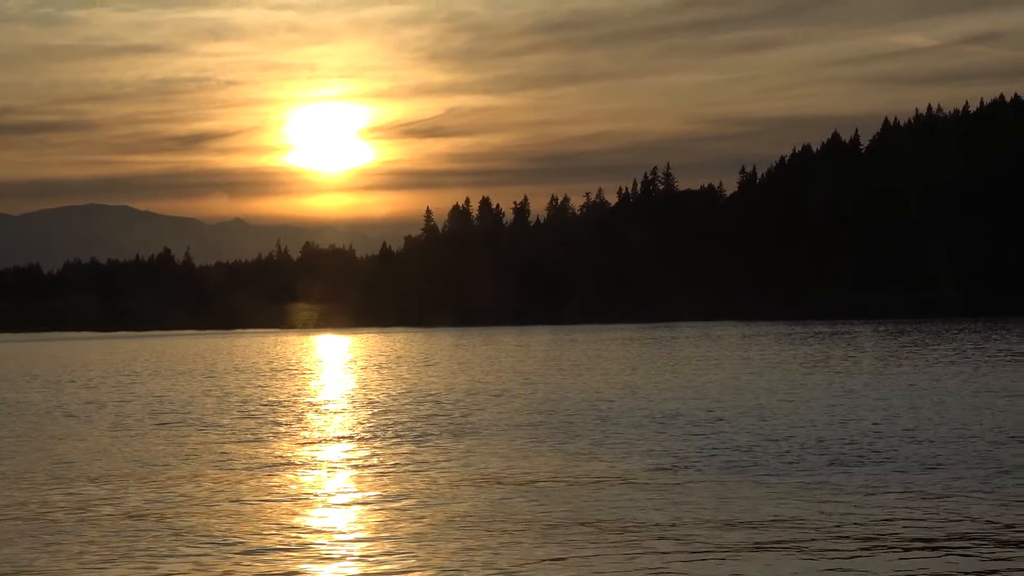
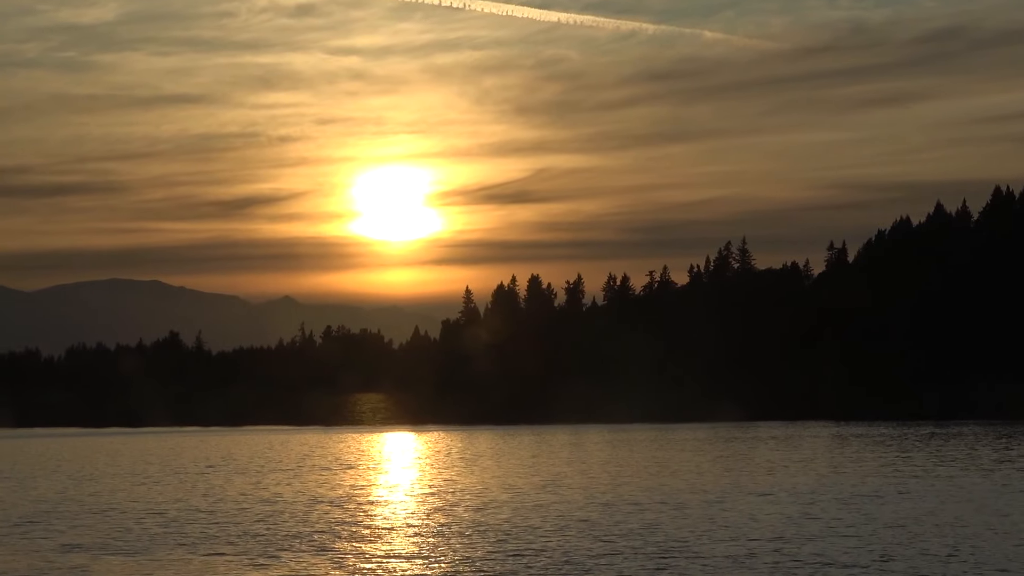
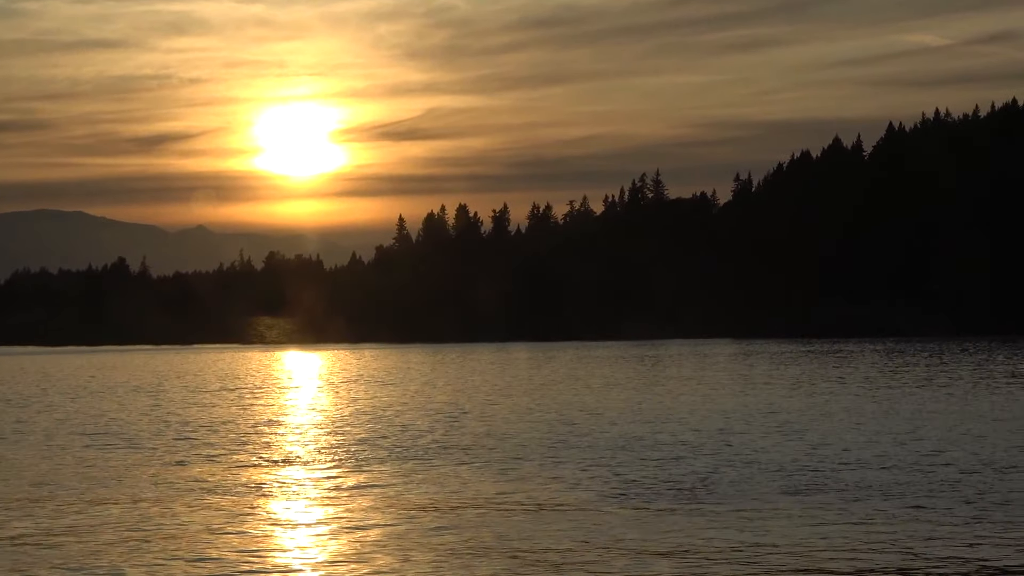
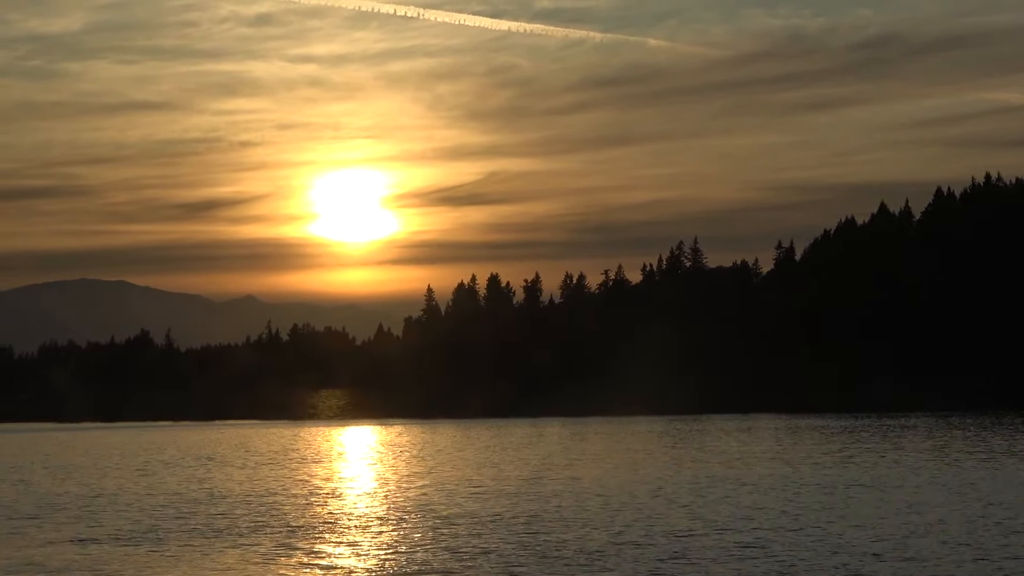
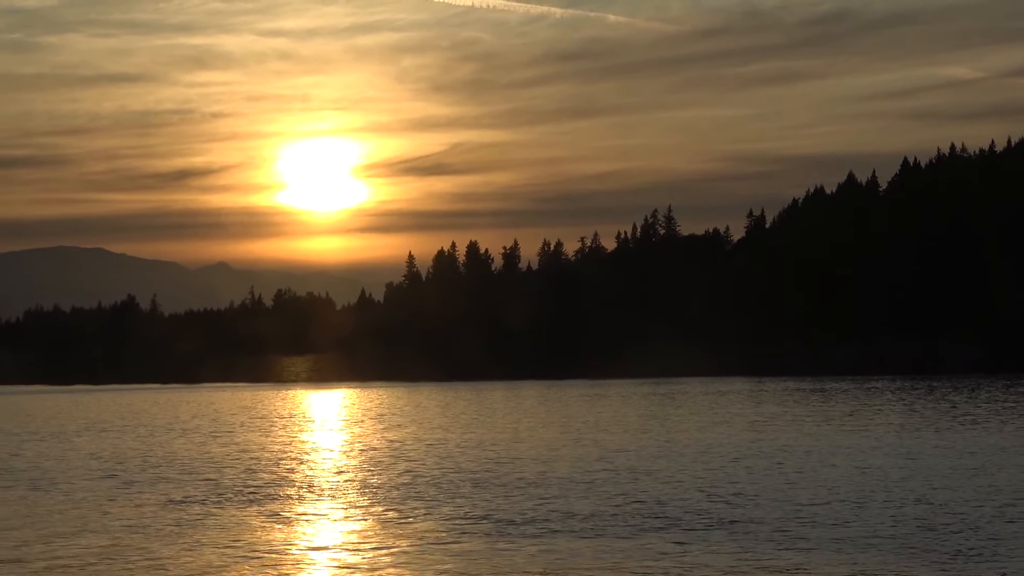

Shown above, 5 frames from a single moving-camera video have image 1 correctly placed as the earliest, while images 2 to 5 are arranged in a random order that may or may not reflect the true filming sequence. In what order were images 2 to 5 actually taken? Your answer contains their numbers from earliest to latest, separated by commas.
3, 5, 4, 2
